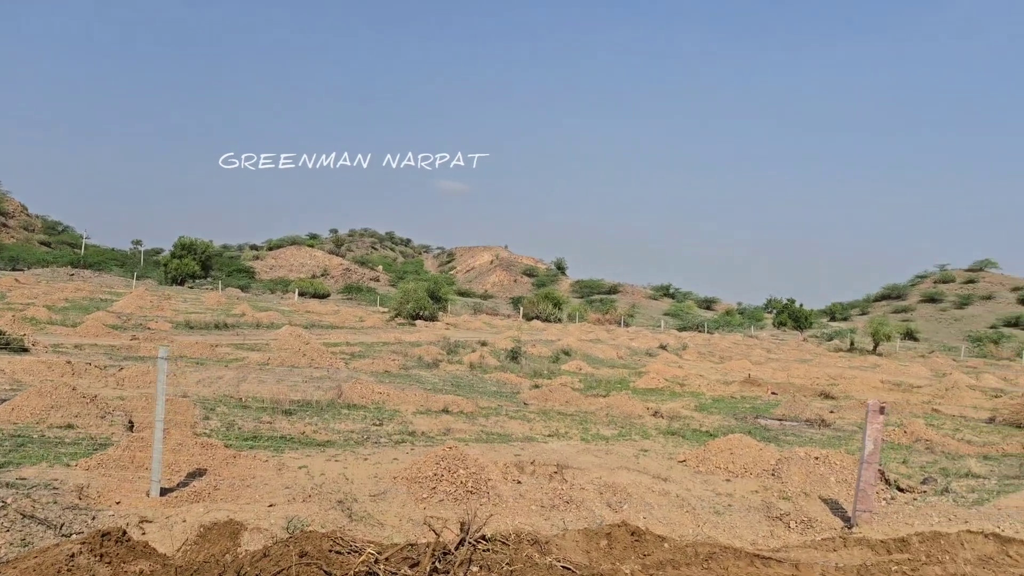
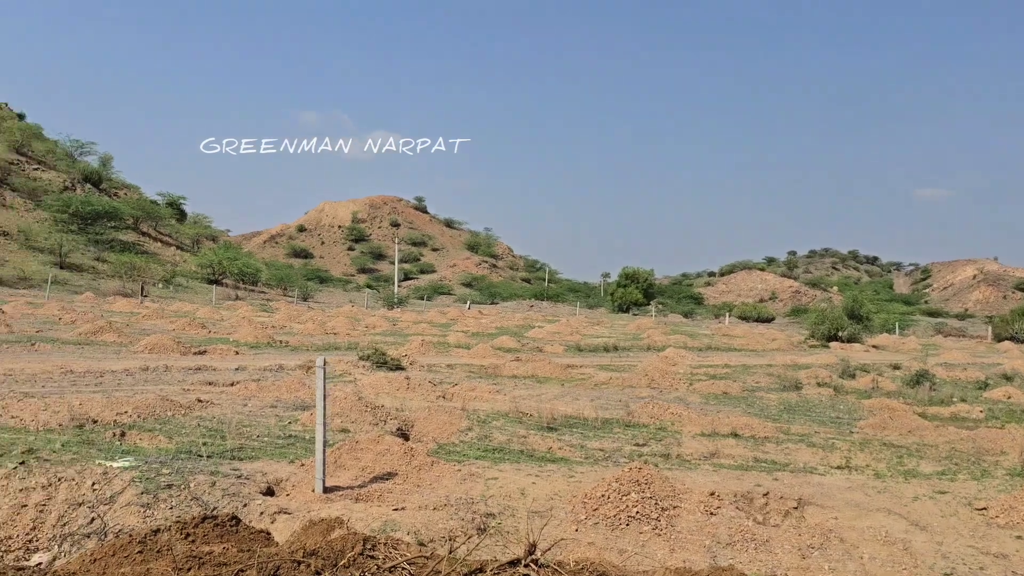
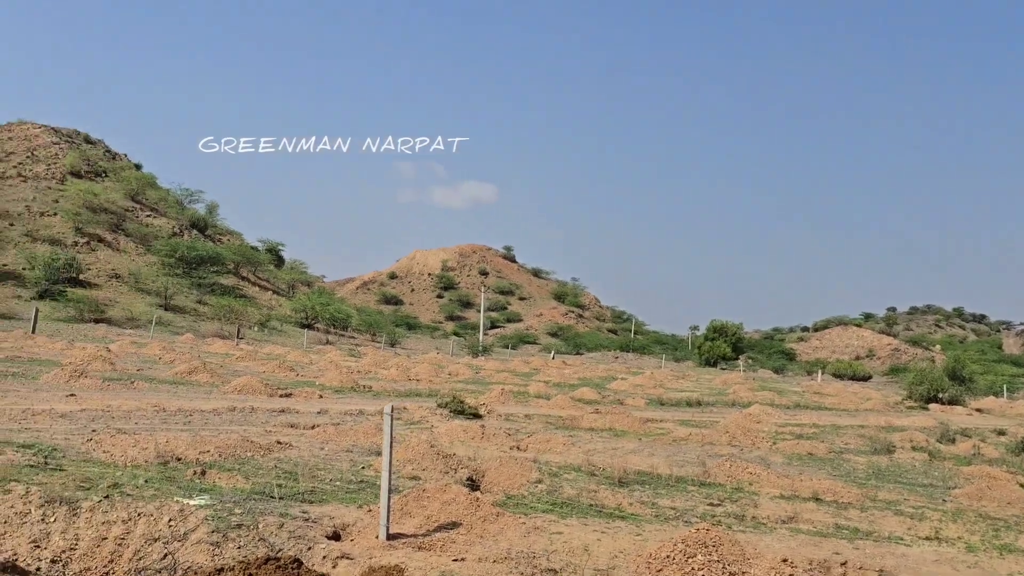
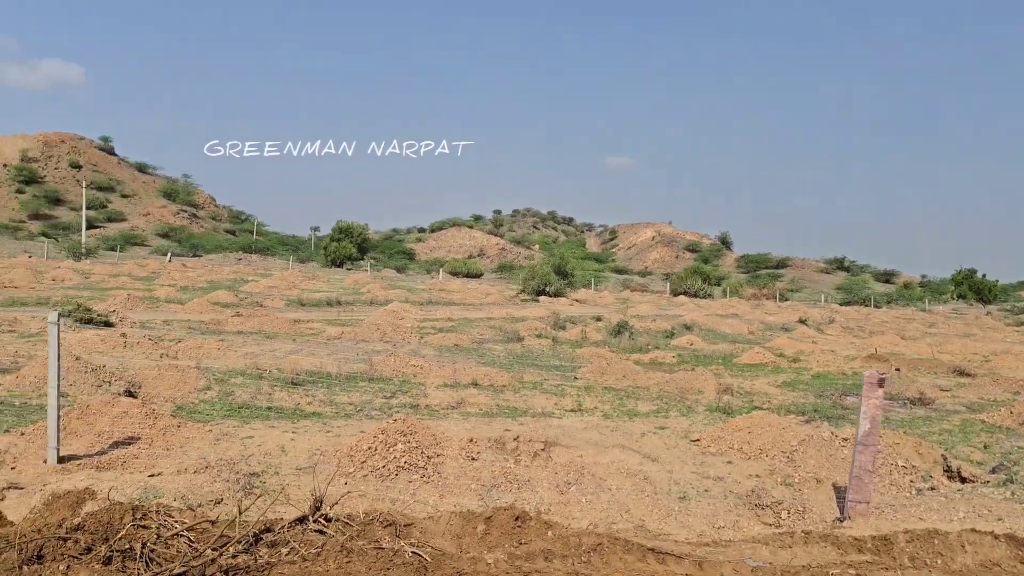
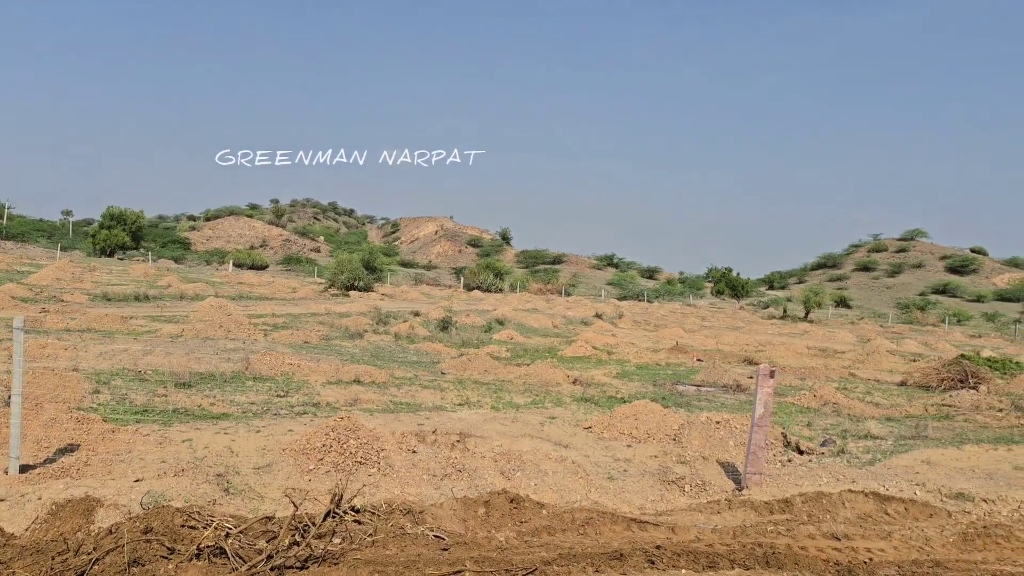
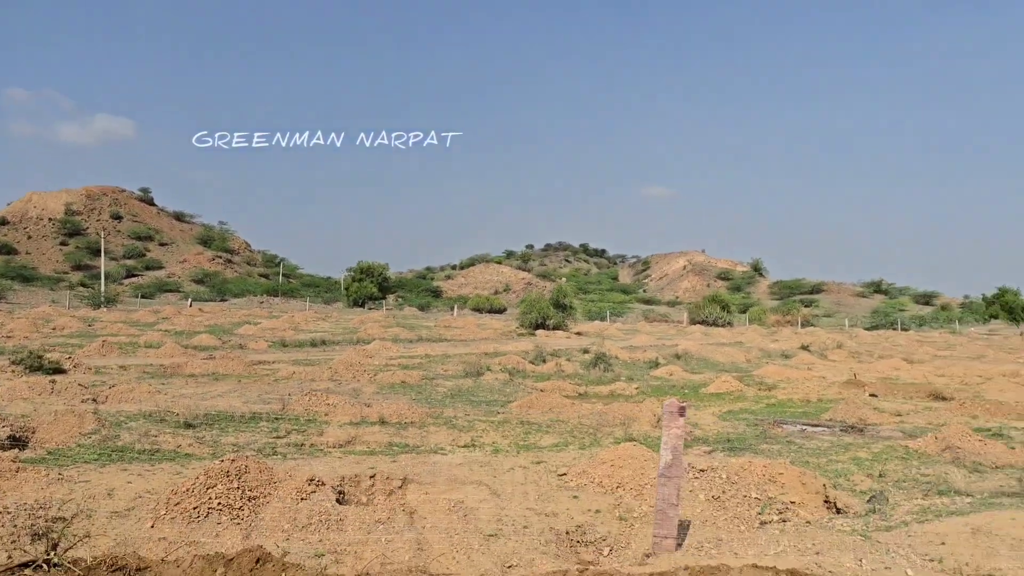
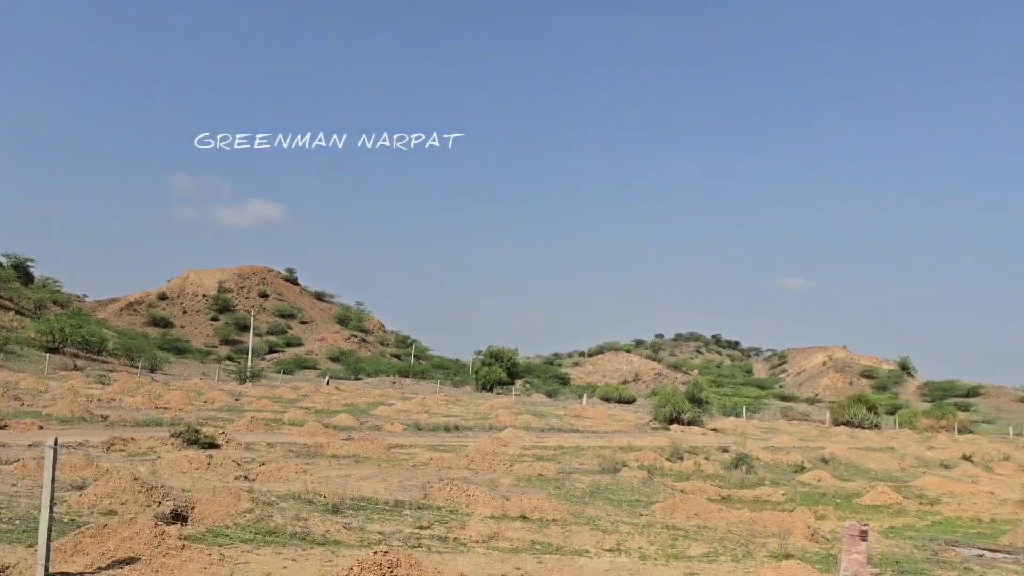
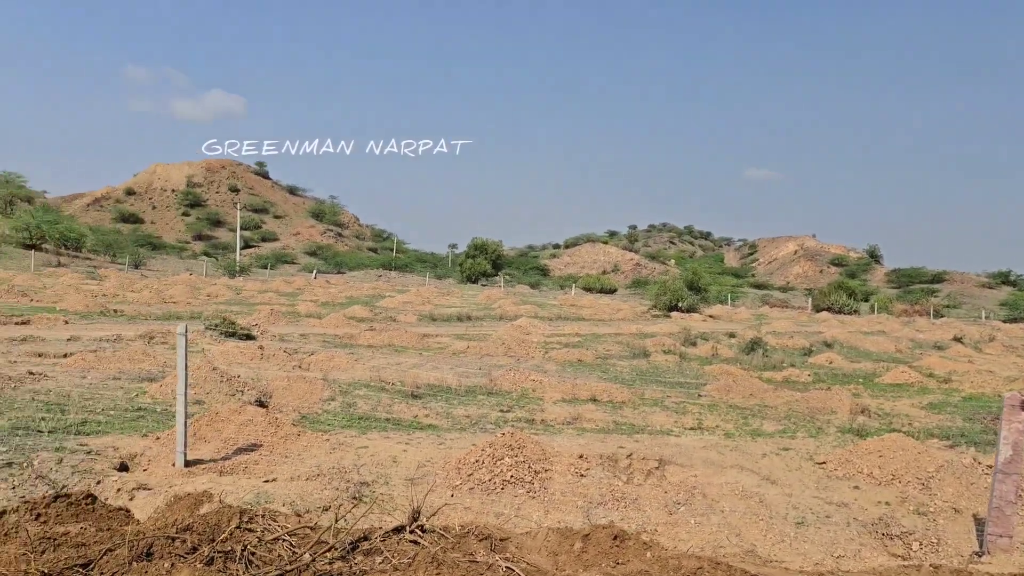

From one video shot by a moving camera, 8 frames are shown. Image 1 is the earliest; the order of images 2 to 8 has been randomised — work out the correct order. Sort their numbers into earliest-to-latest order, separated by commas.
5, 4, 8, 2, 3, 7, 6
